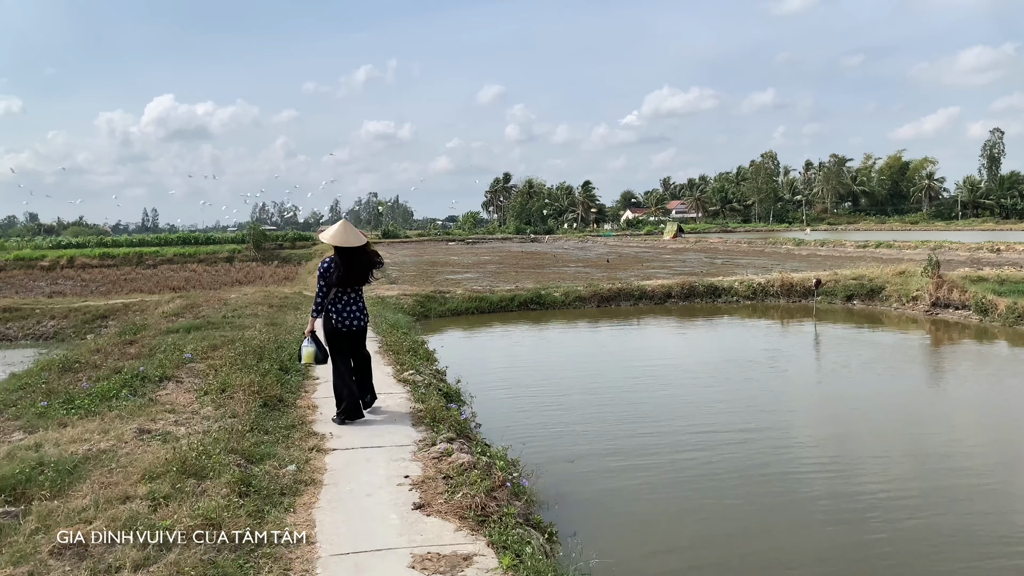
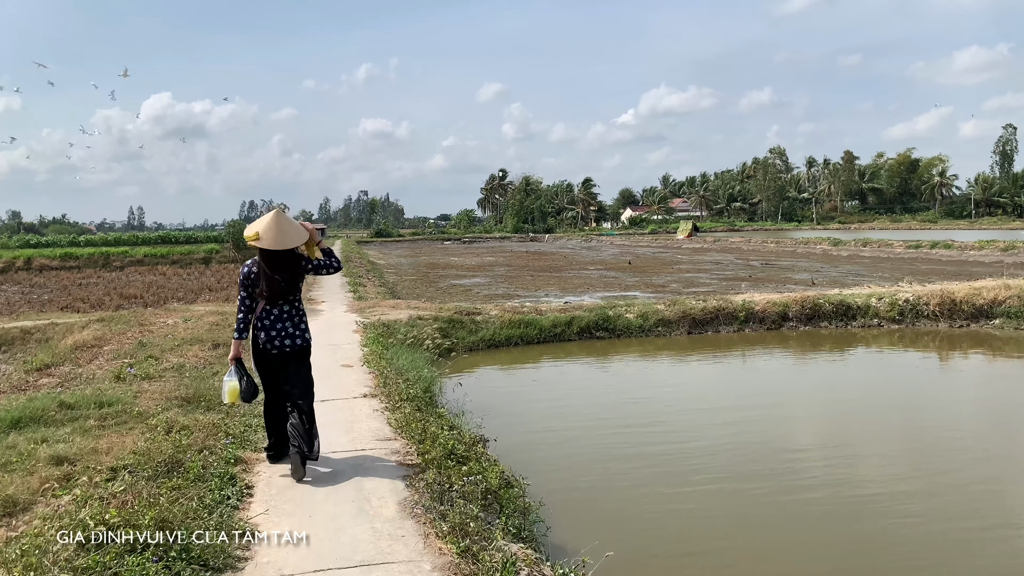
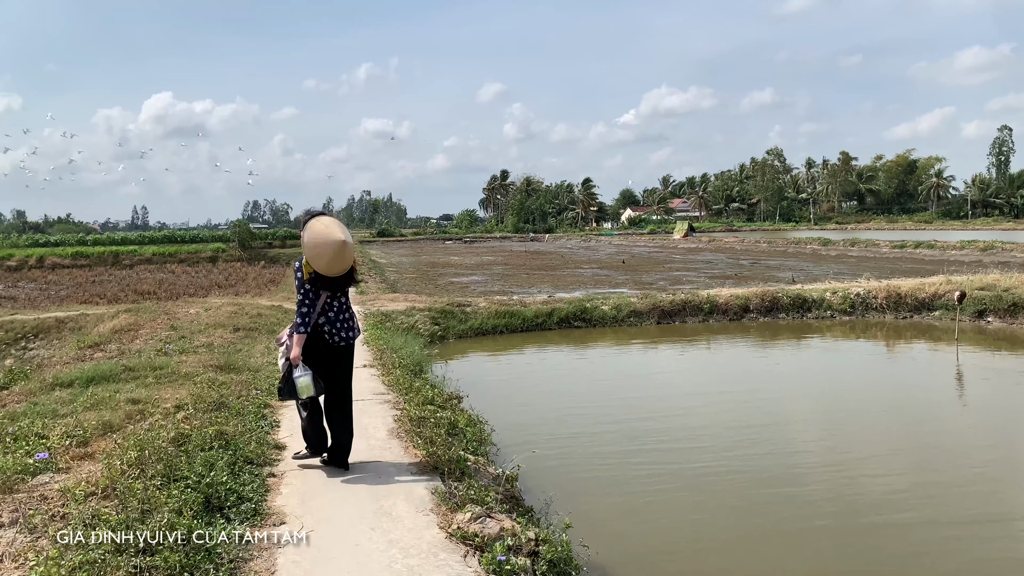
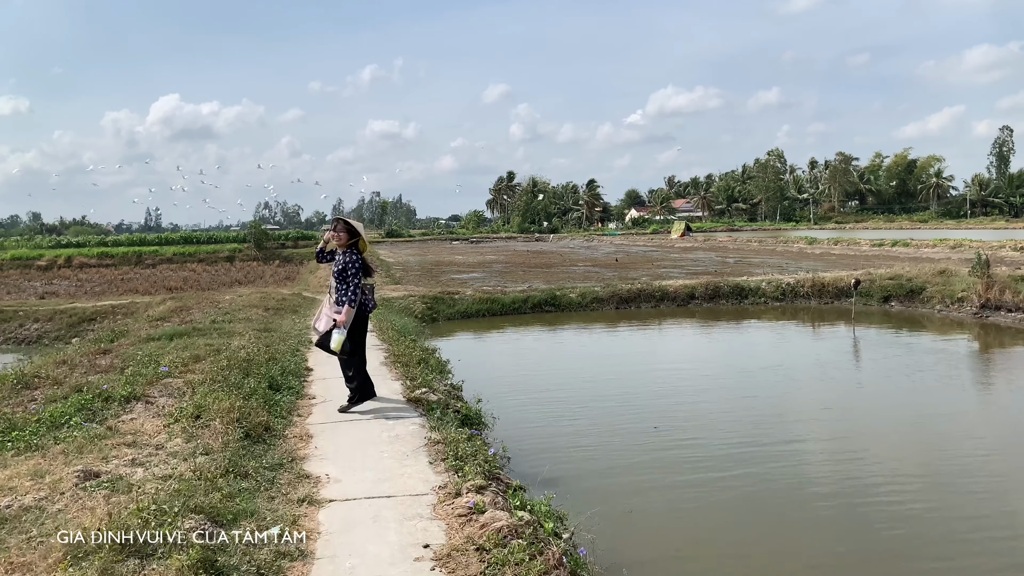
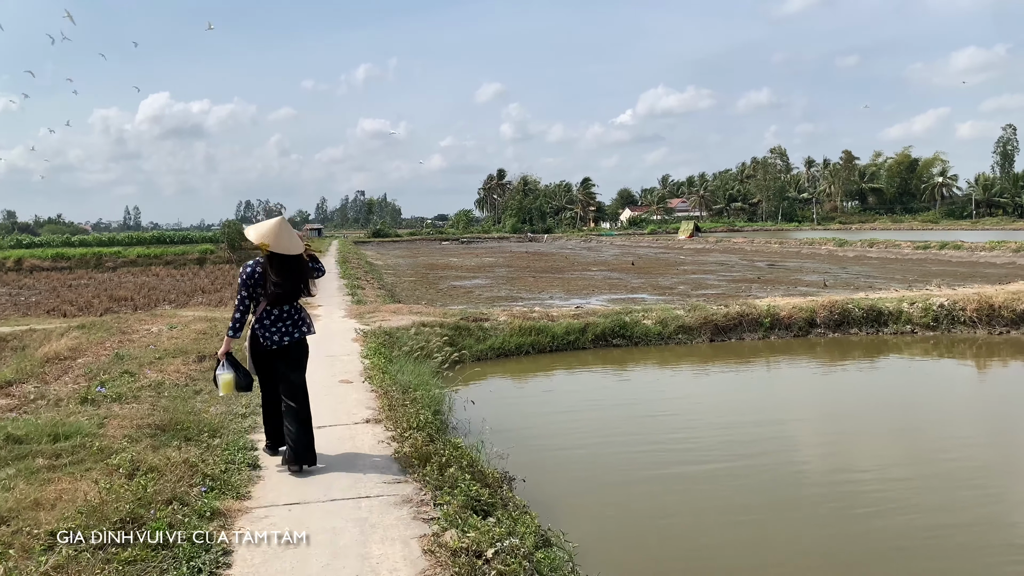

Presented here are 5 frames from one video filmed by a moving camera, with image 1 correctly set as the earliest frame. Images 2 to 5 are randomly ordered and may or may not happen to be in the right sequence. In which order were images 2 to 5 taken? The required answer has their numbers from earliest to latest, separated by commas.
4, 3, 2, 5
